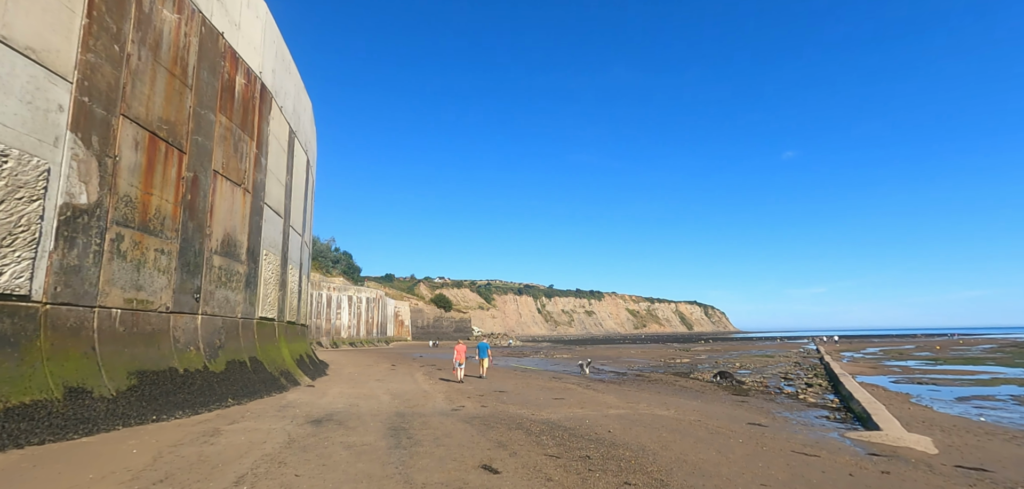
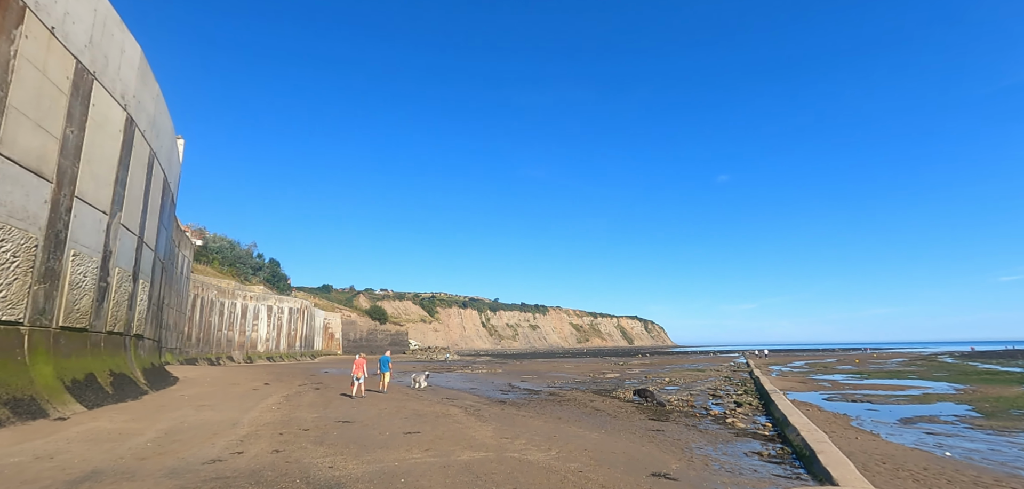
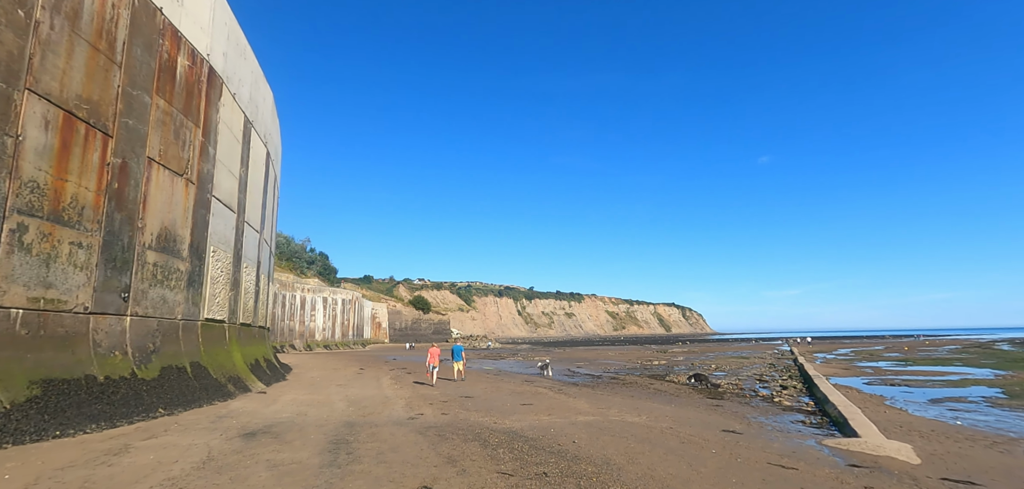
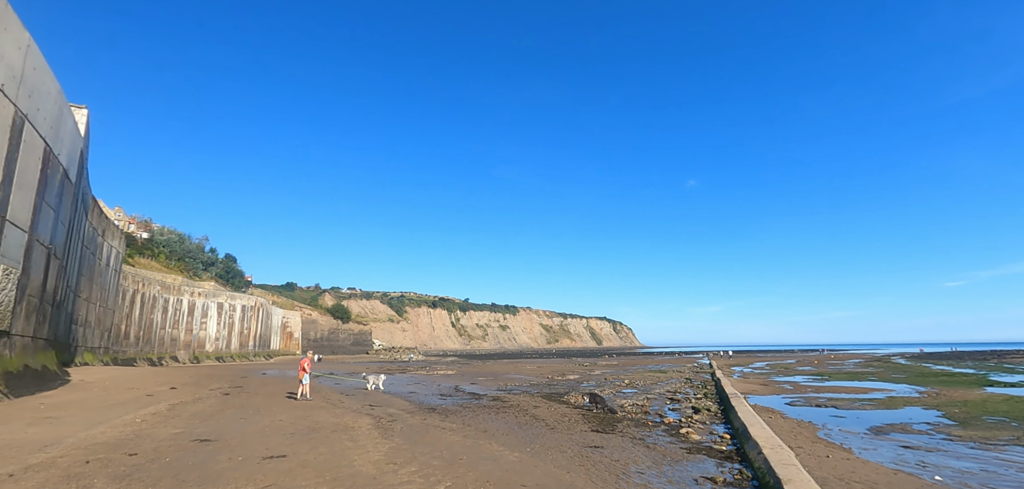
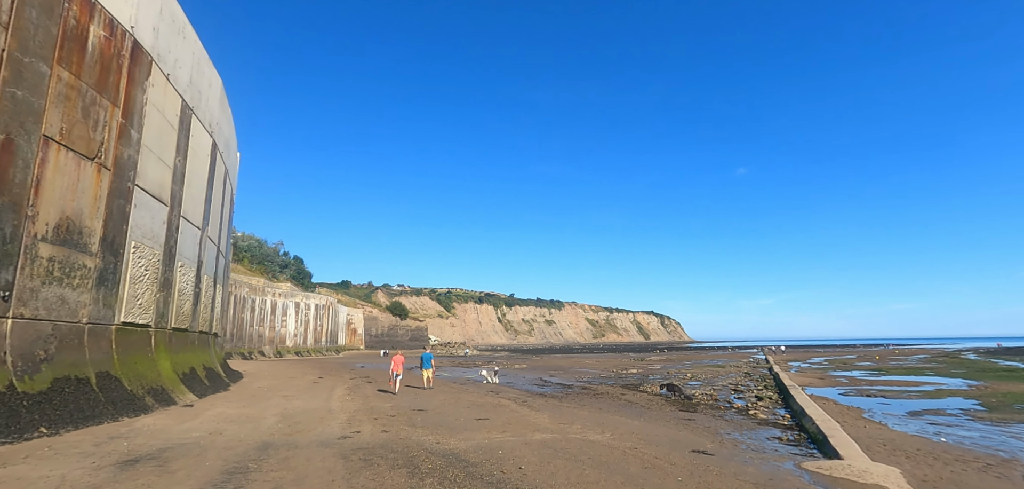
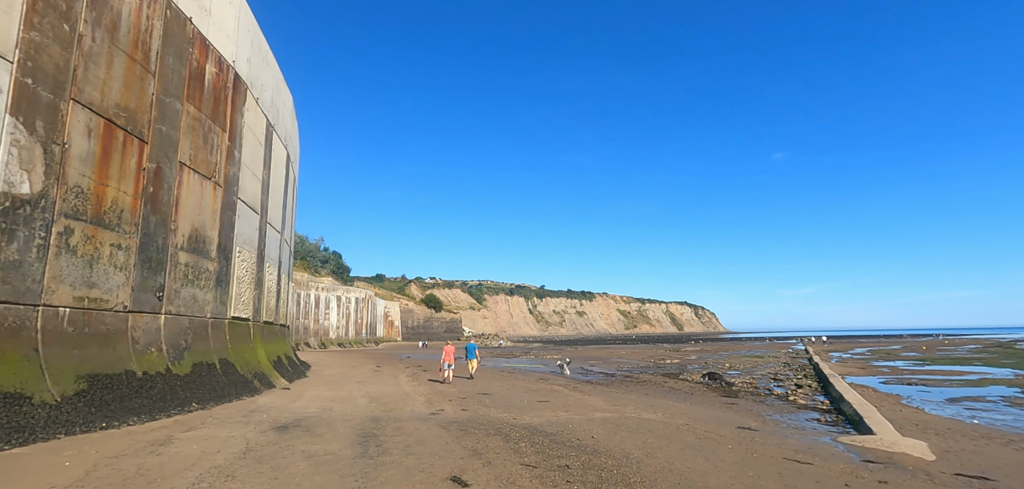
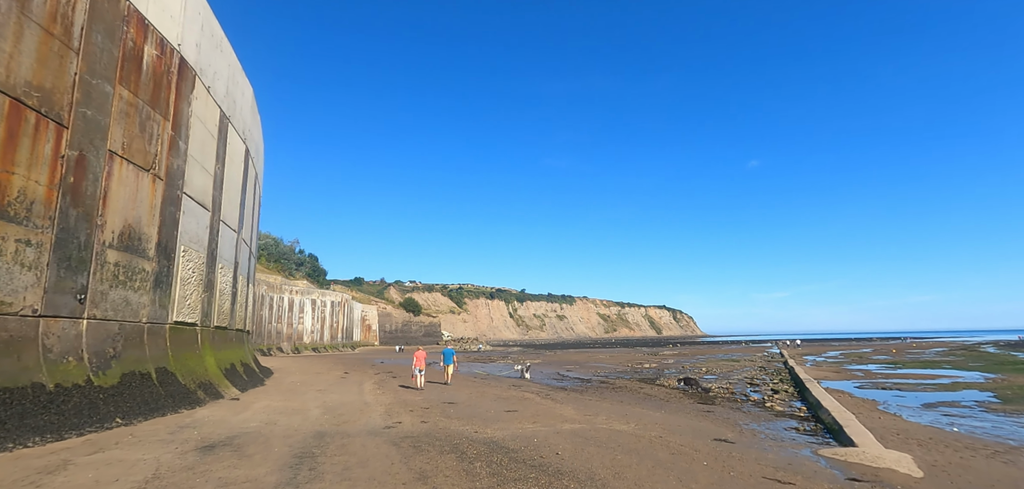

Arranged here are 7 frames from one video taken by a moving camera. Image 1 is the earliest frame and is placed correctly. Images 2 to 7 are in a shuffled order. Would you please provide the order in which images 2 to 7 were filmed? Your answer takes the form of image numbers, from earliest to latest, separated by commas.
6, 3, 7, 5, 2, 4
